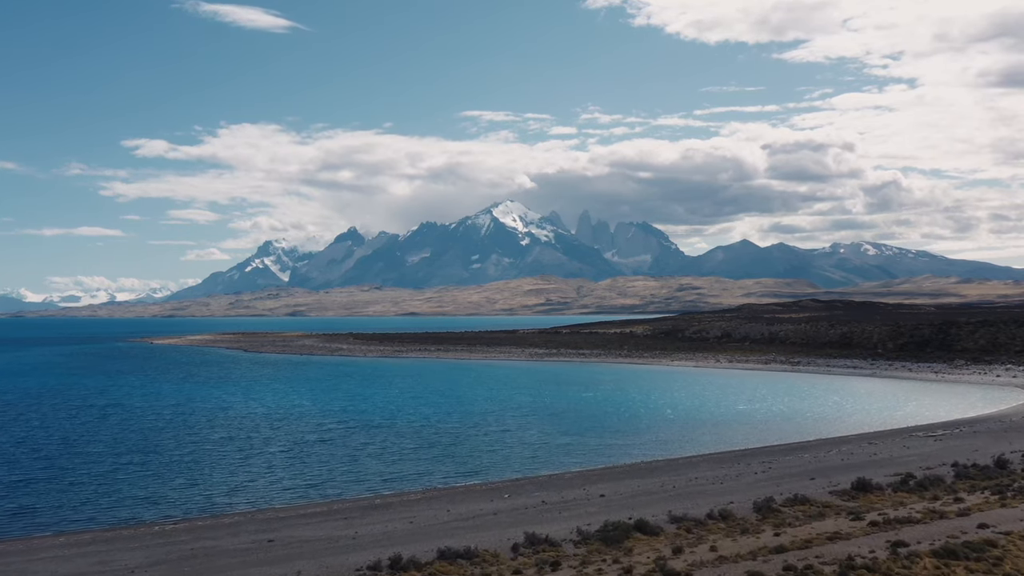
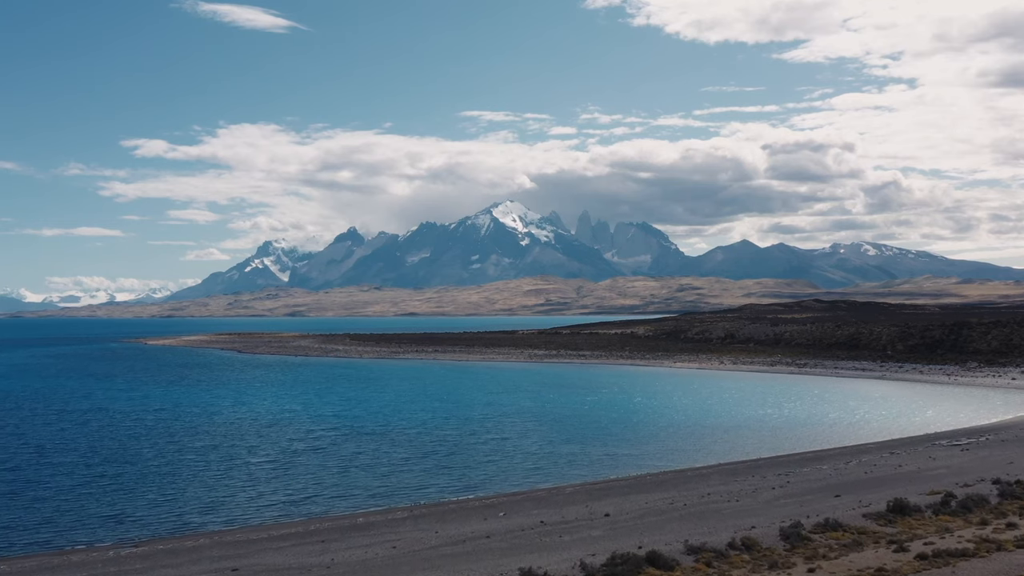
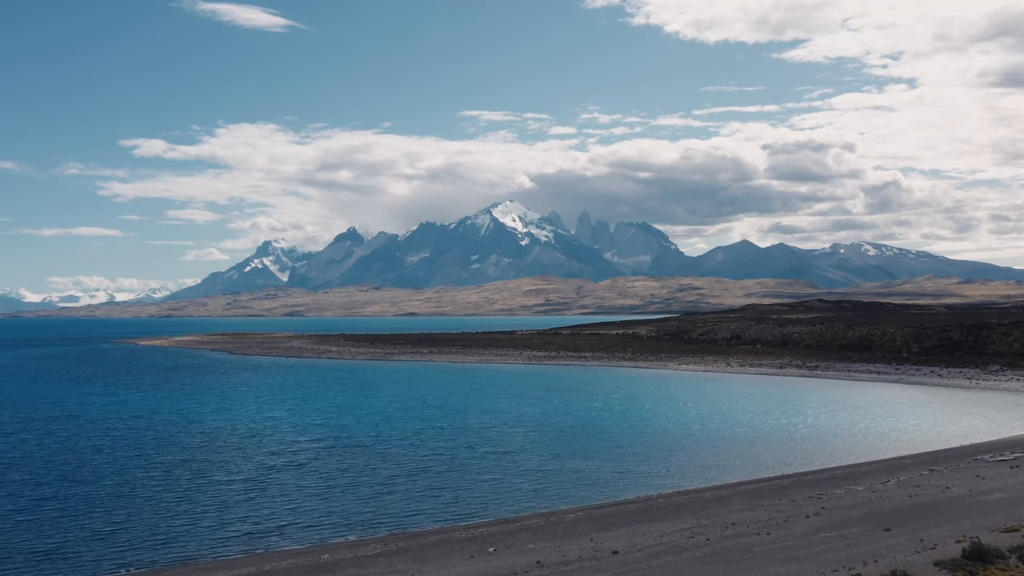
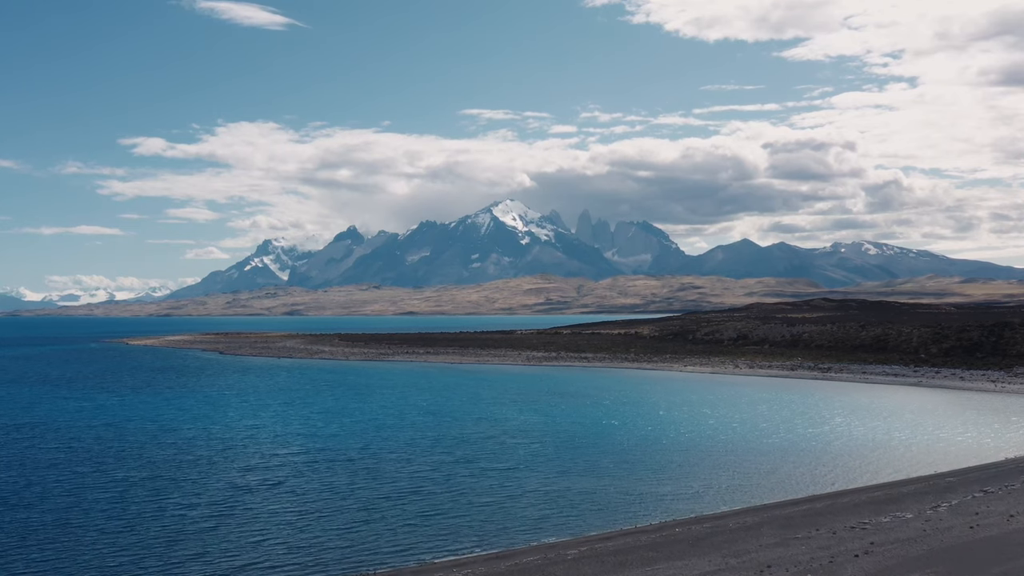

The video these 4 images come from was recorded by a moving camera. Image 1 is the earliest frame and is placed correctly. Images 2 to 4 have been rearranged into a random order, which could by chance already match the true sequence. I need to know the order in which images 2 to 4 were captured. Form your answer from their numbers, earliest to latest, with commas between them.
2, 3, 4
